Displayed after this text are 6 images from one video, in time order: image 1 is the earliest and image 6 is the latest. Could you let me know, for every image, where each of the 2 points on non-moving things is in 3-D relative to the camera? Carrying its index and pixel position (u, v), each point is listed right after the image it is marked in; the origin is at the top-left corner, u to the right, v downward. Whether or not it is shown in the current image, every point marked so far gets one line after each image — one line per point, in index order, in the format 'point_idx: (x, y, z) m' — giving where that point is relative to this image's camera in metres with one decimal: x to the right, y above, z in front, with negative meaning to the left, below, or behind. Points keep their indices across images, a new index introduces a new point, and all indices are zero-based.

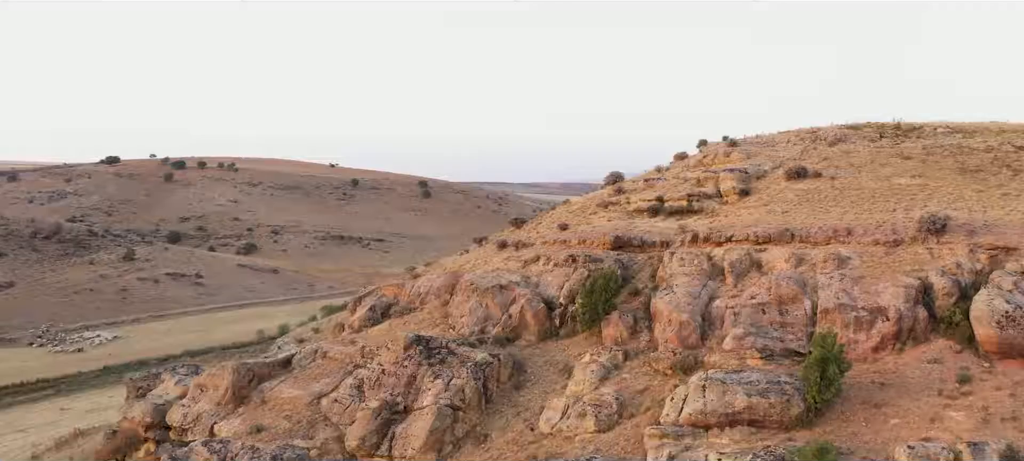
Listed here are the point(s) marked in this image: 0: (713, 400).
0: (+3.1, -2.6, +10.0) m
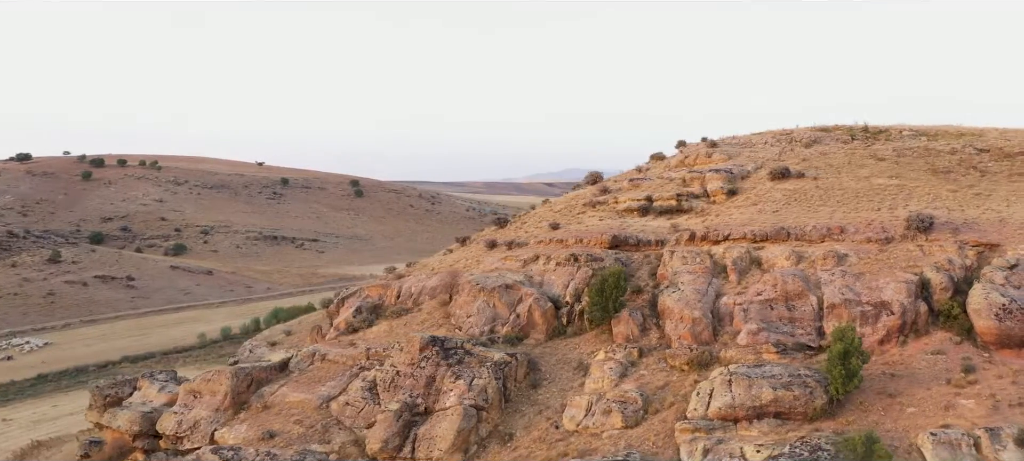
0: (+3.6, -2.6, +10.3) m
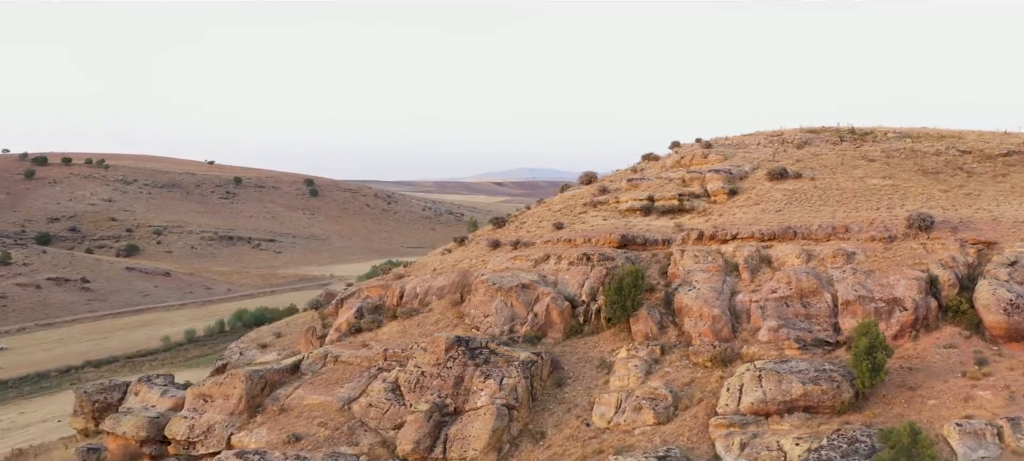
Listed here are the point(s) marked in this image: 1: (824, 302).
0: (+4.2, -2.5, +10.5) m
1: (+6.1, -1.4, +12.9) m
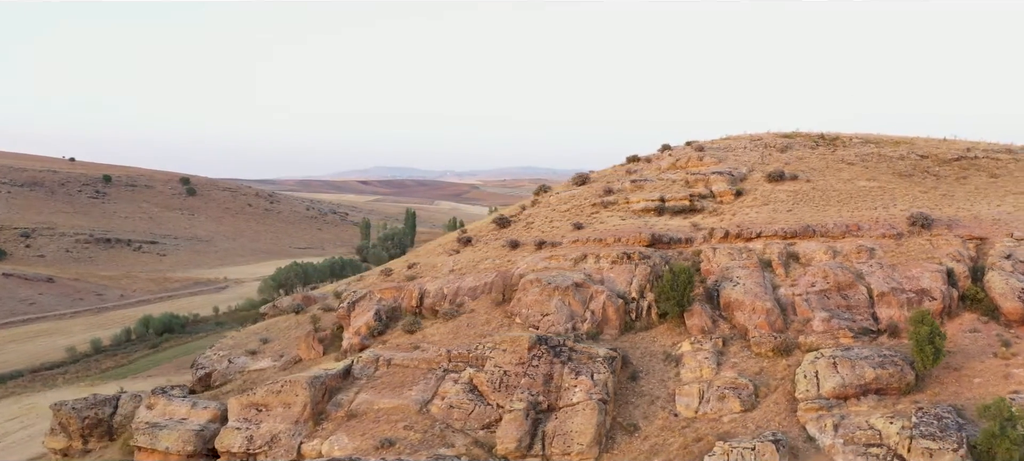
0: (+5.9, -2.5, +11.5) m
1: (+7.5, -1.3, +14.1) m
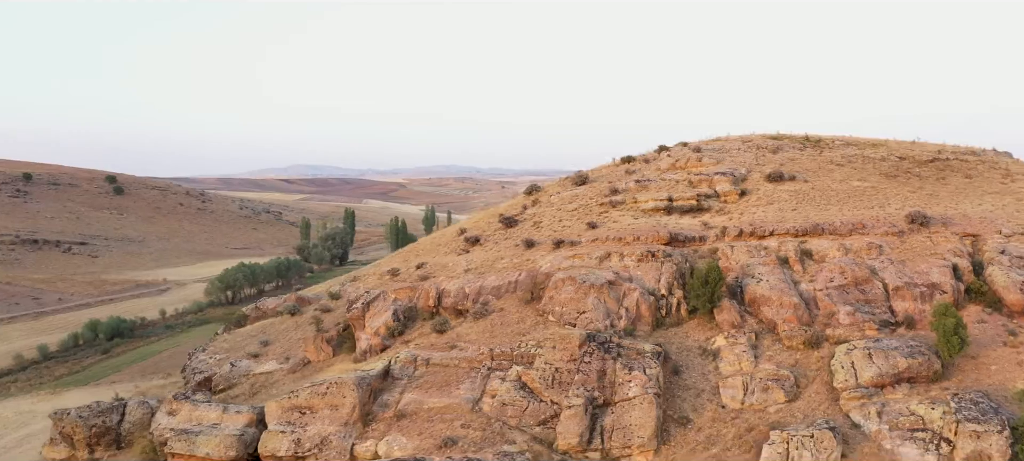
0: (+6.9, -2.5, +12.3) m
1: (+8.3, -1.3, +14.9) m
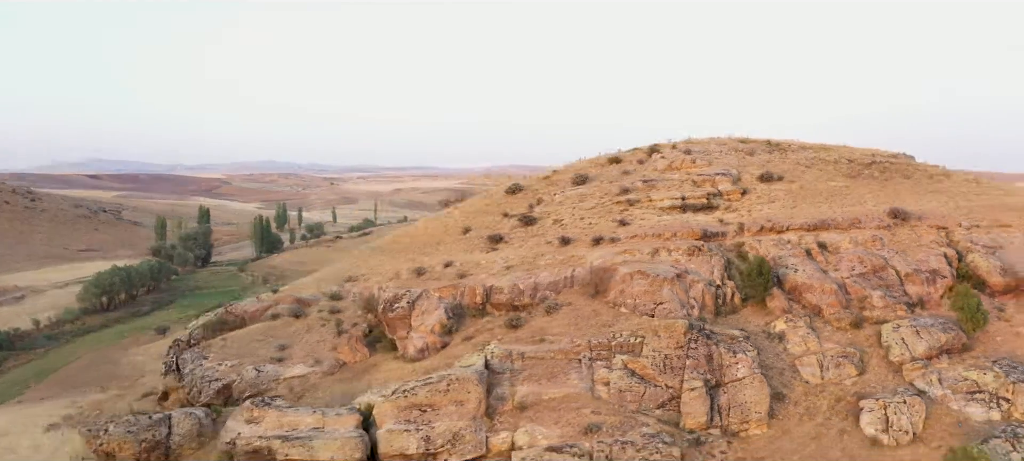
0: (+9.3, -2.4, +14.6) m
1: (+10.1, -1.2, +17.5) m
